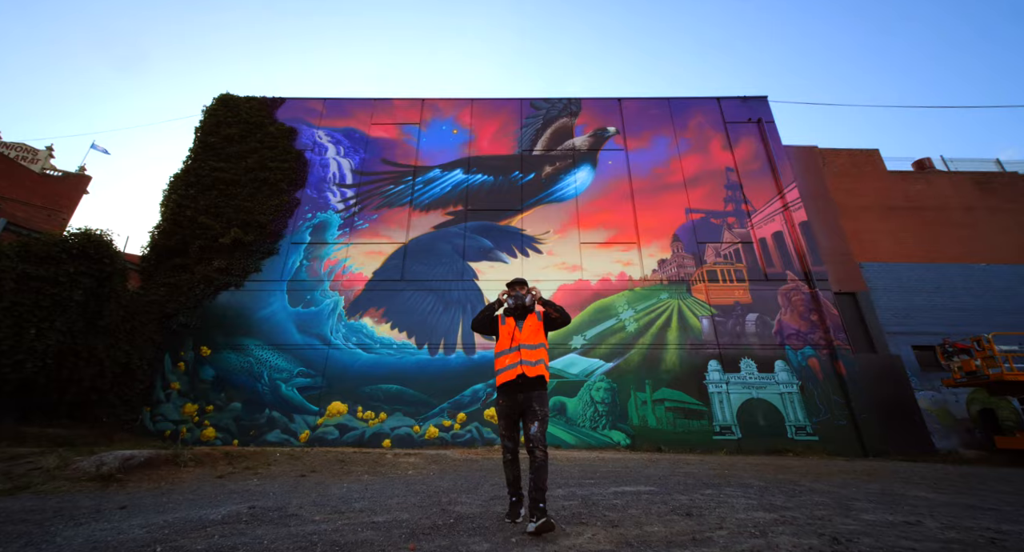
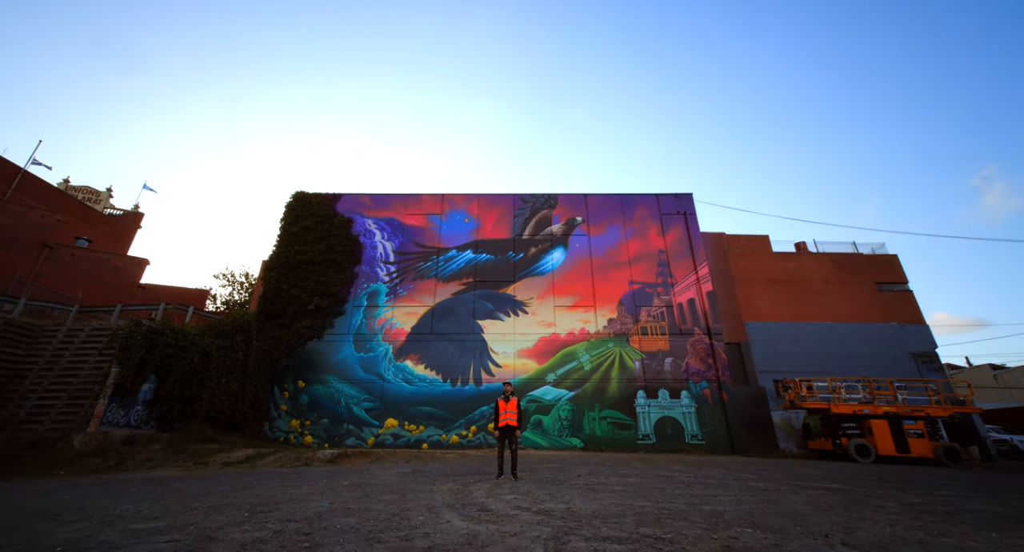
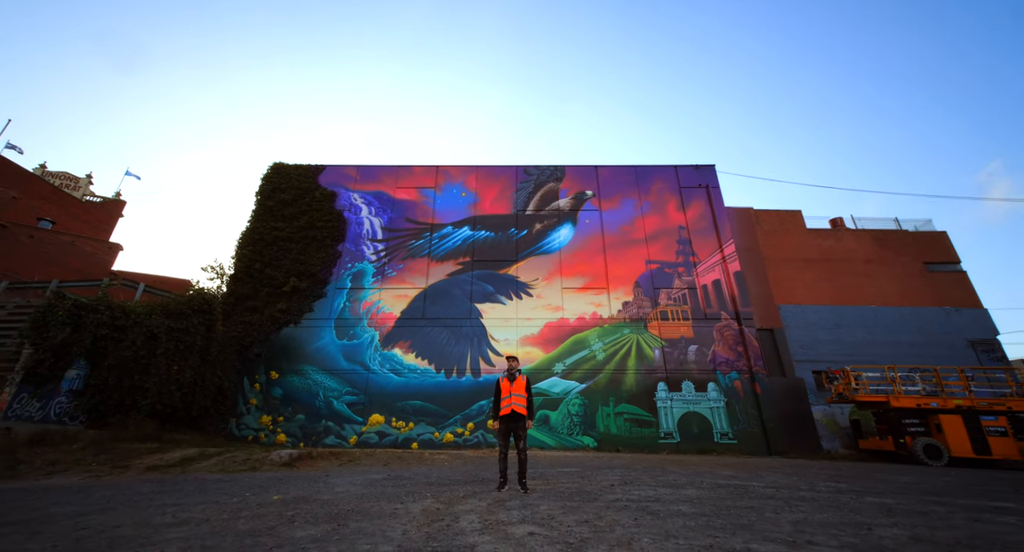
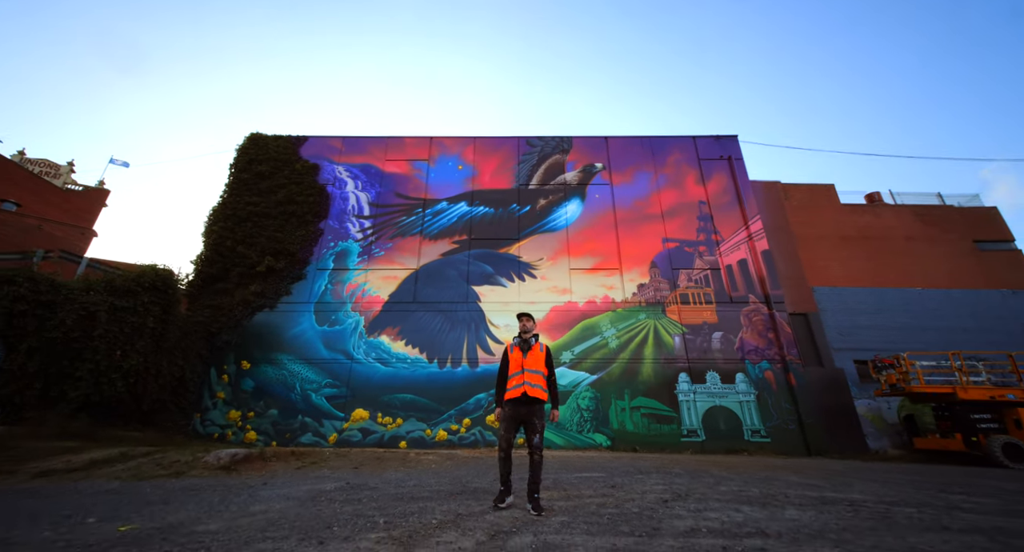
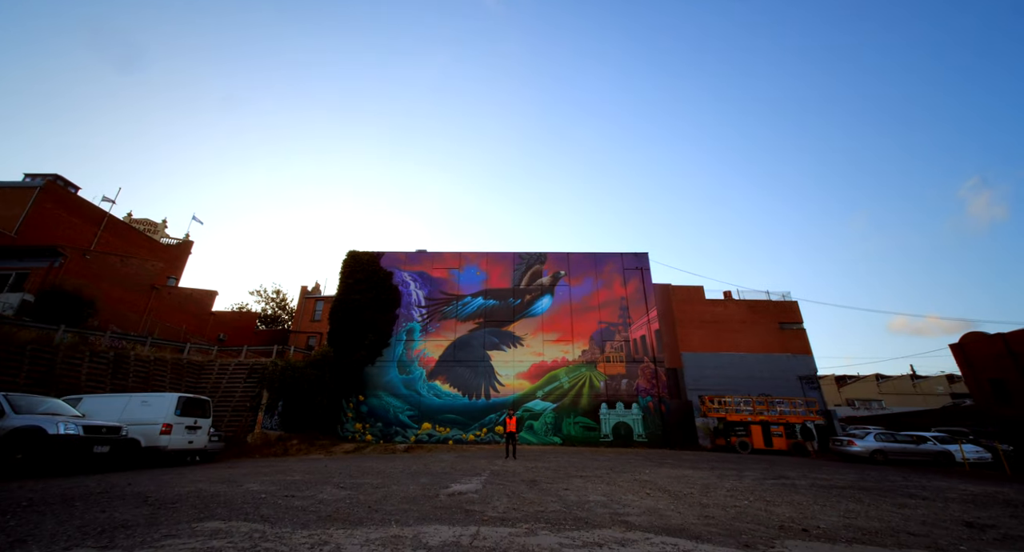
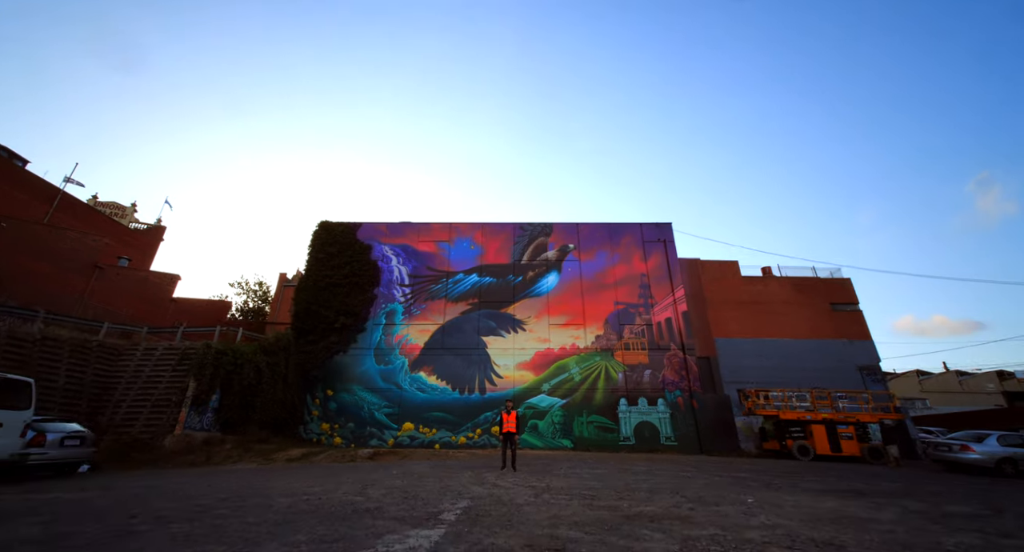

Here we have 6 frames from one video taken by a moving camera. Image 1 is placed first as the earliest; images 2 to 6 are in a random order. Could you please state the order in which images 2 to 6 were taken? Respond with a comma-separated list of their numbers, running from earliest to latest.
4, 3, 2, 6, 5
